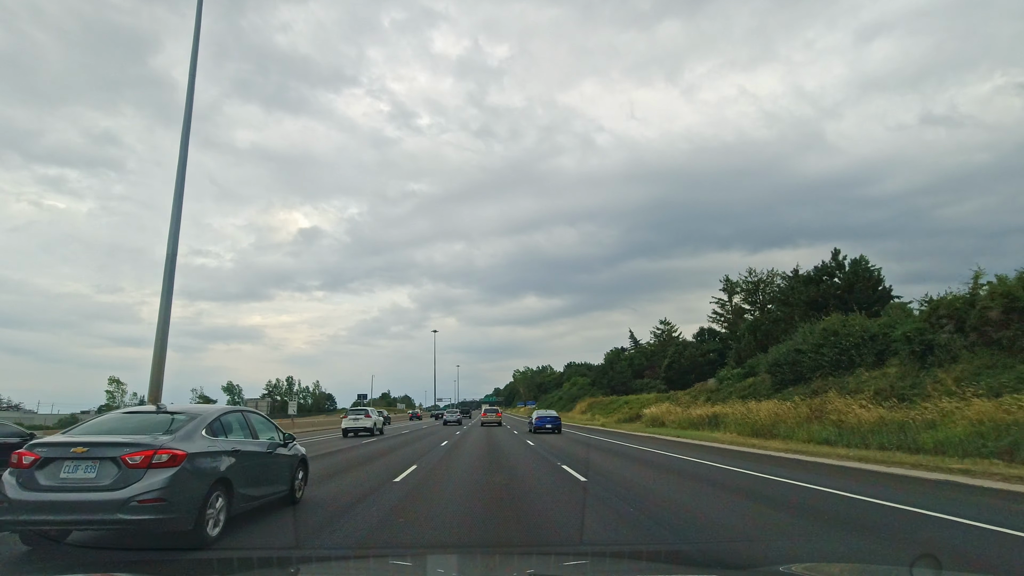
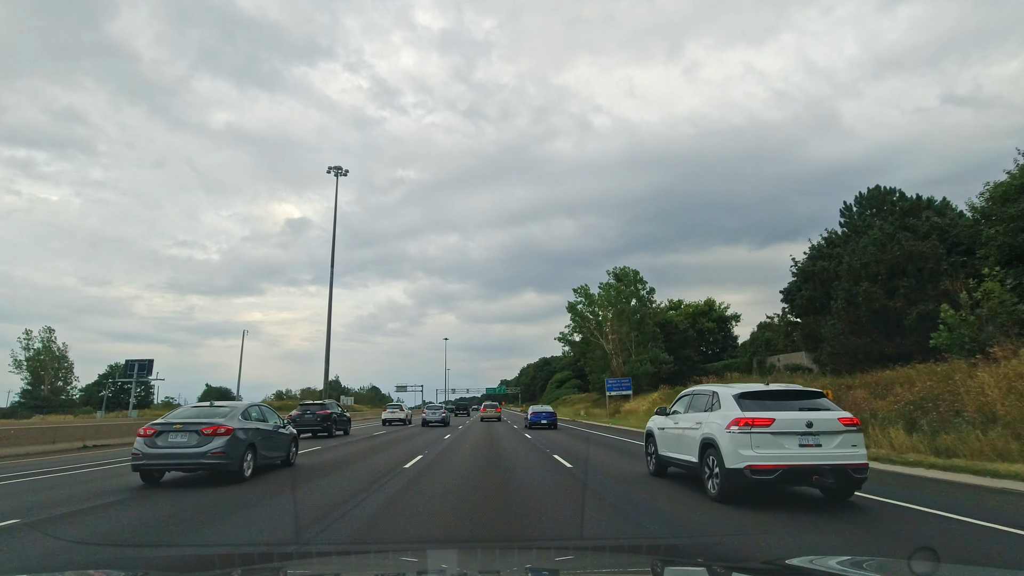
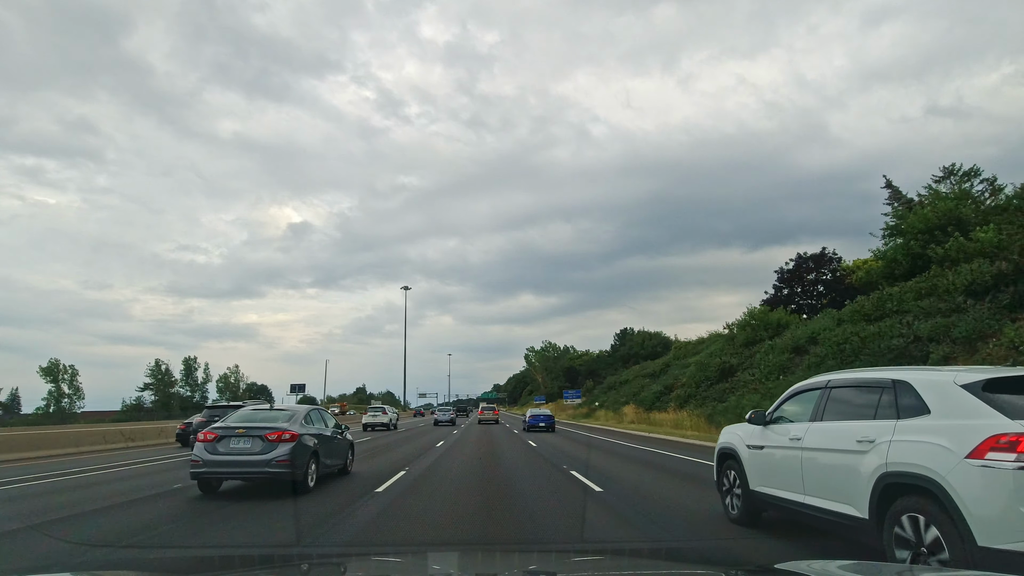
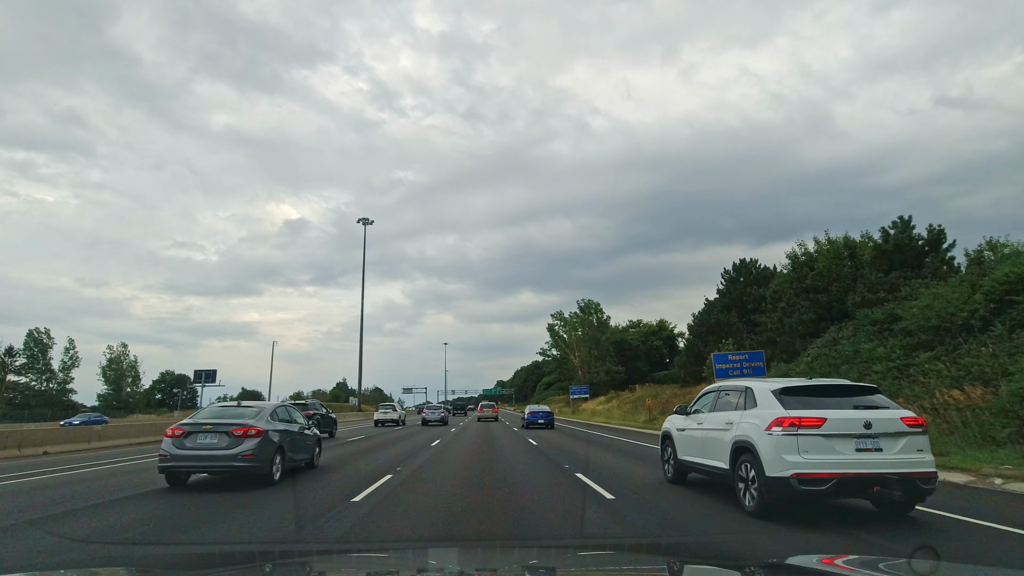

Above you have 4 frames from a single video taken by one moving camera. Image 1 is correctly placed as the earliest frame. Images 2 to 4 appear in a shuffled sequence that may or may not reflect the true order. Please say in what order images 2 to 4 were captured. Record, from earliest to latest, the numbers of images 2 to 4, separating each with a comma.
3, 4, 2
